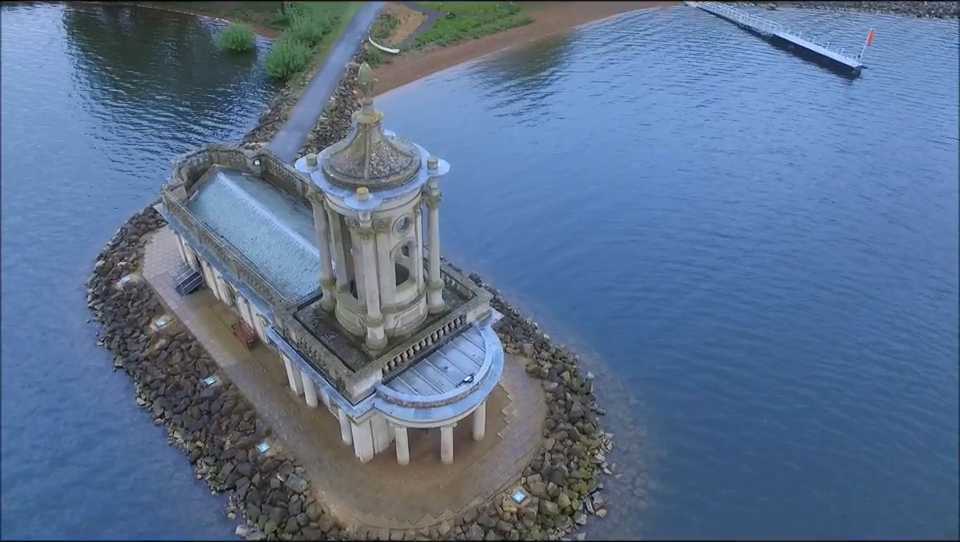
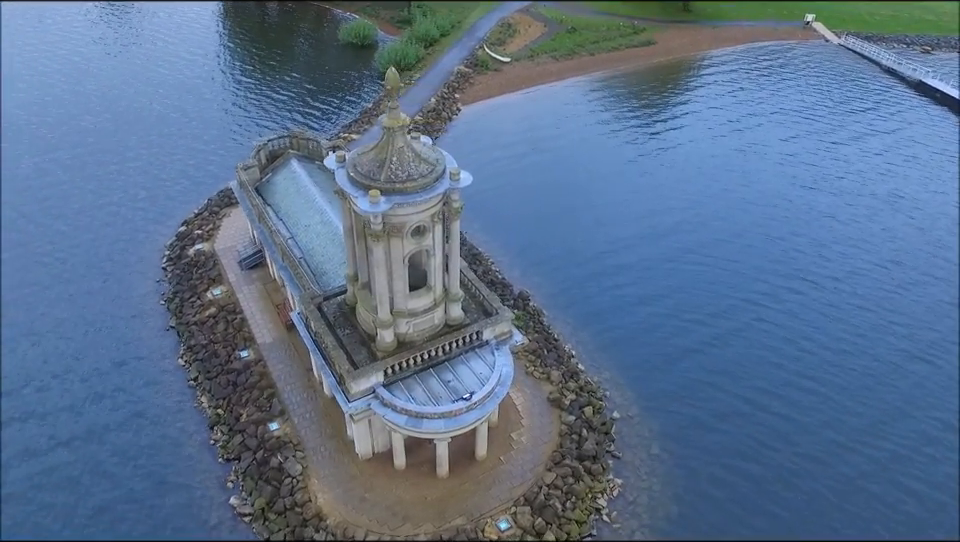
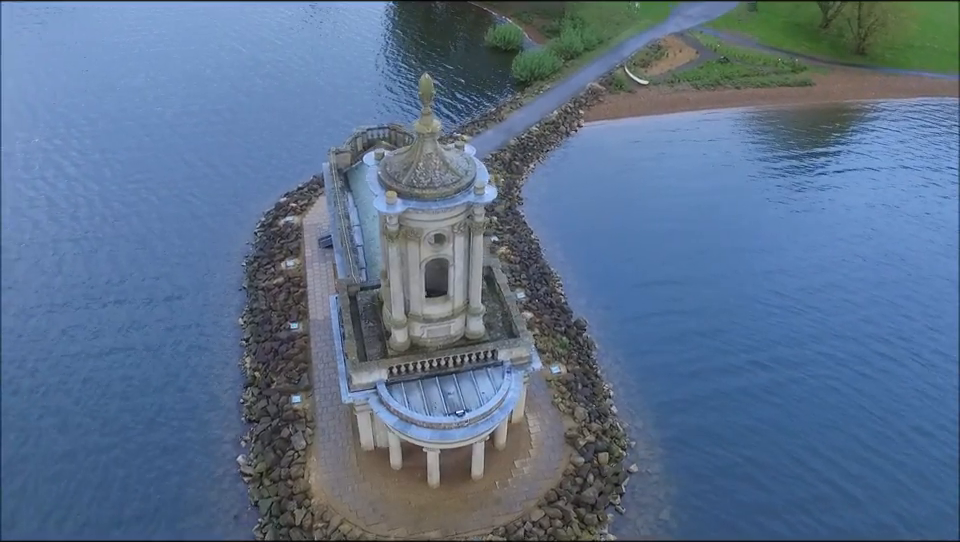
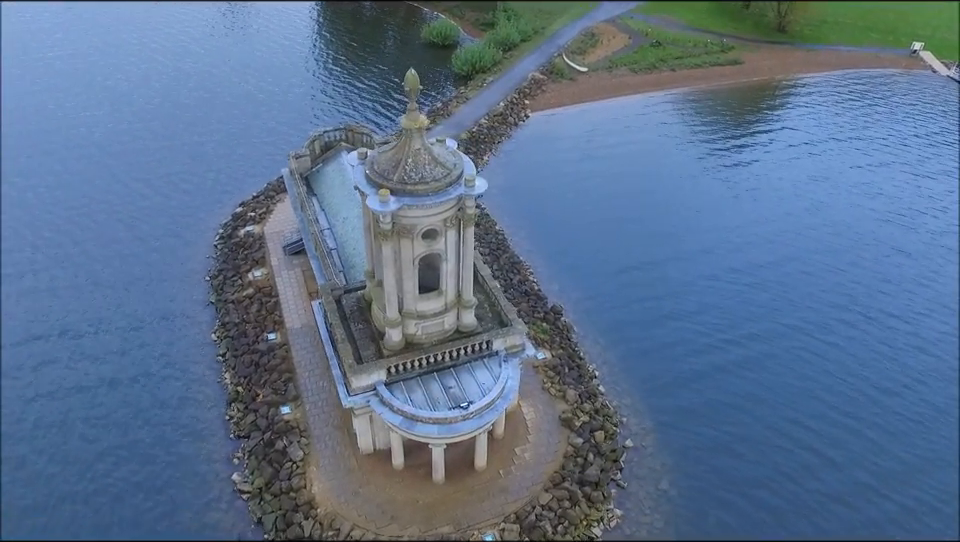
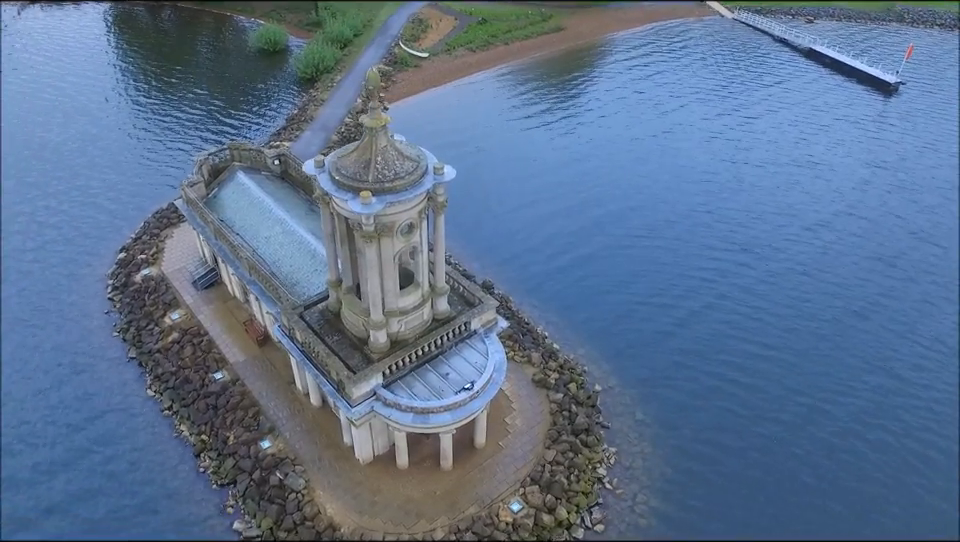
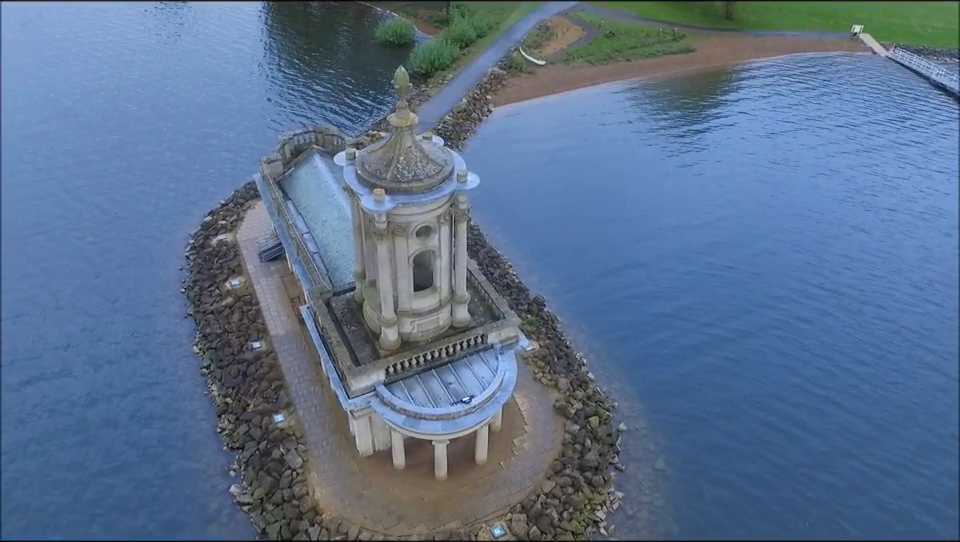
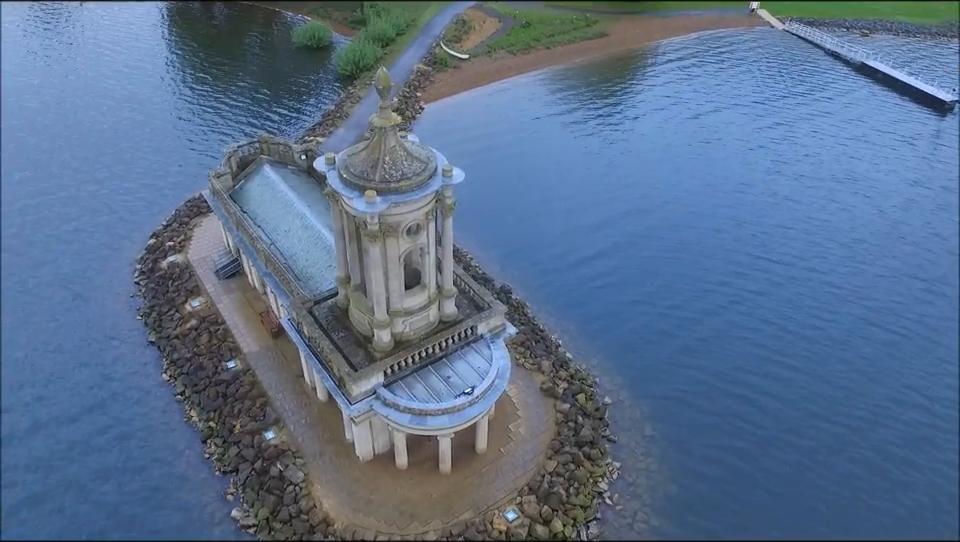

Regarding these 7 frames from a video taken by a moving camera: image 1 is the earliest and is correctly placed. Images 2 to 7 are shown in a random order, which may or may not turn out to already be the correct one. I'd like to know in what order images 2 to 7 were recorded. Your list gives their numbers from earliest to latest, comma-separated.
5, 7, 2, 6, 4, 3
